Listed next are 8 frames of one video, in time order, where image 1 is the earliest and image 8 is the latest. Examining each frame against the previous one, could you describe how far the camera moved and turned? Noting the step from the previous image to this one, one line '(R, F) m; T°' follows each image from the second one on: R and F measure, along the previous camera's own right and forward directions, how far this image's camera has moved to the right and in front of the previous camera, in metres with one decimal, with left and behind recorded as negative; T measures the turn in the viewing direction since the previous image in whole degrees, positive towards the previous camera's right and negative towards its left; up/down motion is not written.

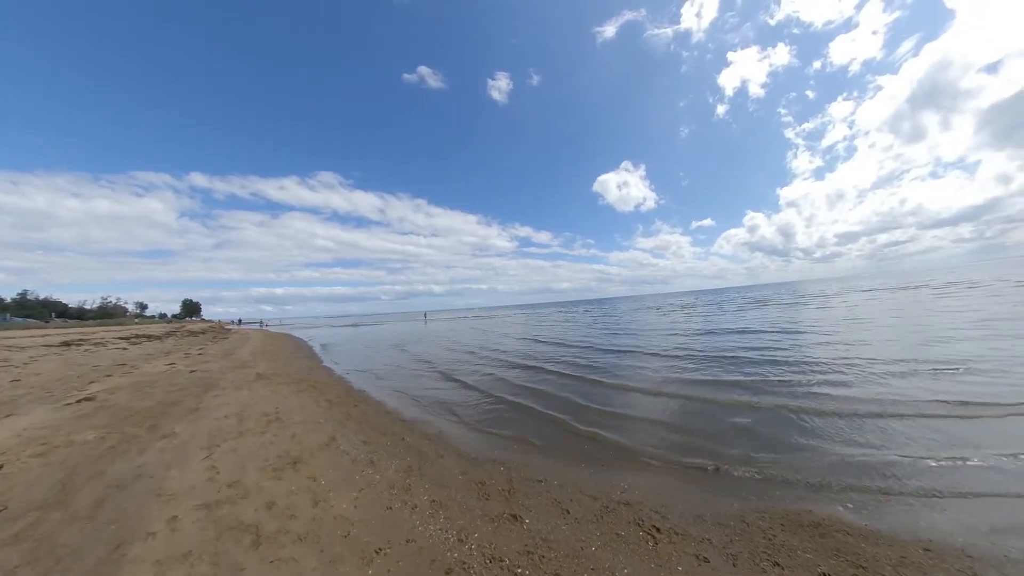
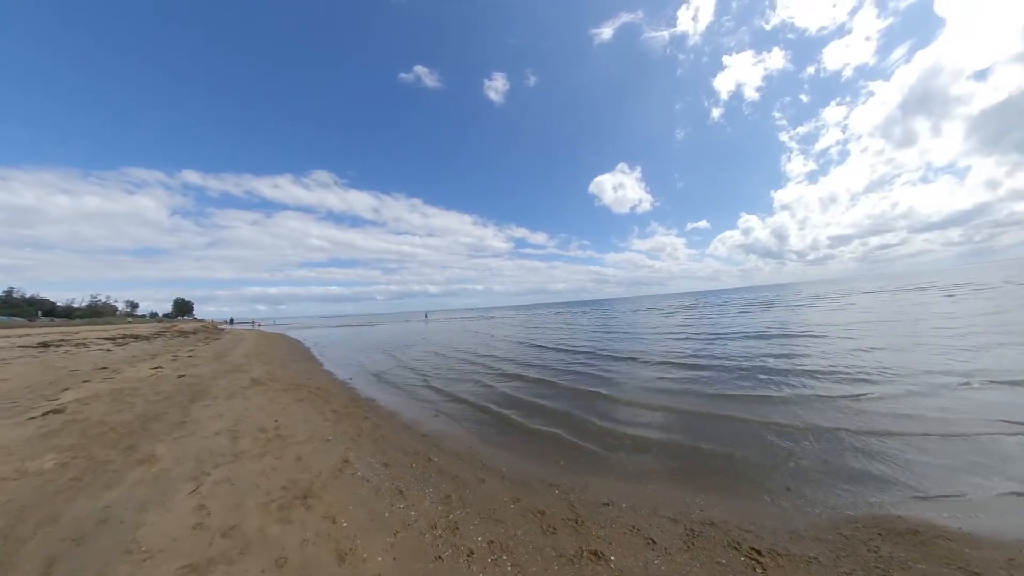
(-0.8, +1.0) m; +1°
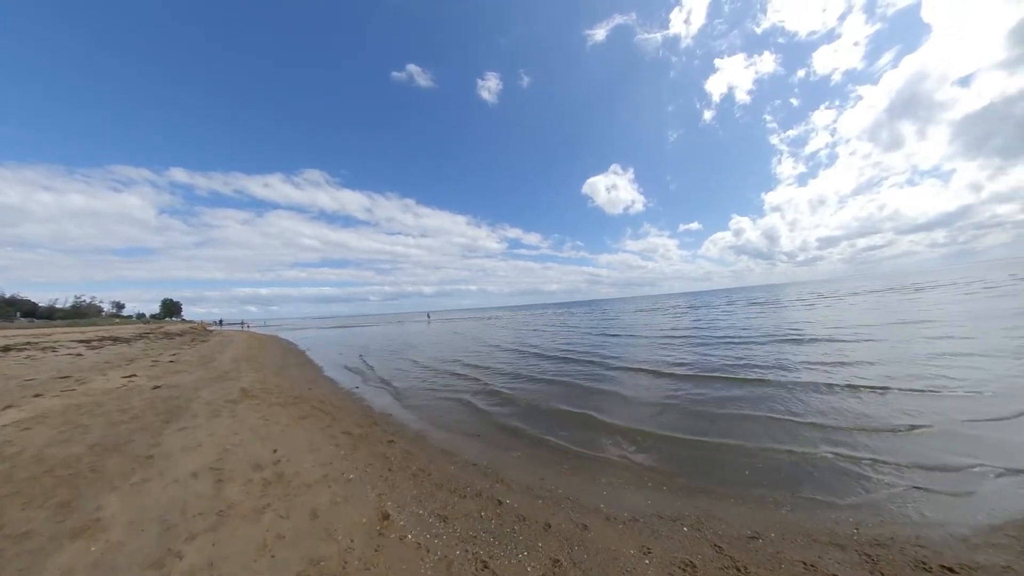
(-1.2, +1.6) m; +1°
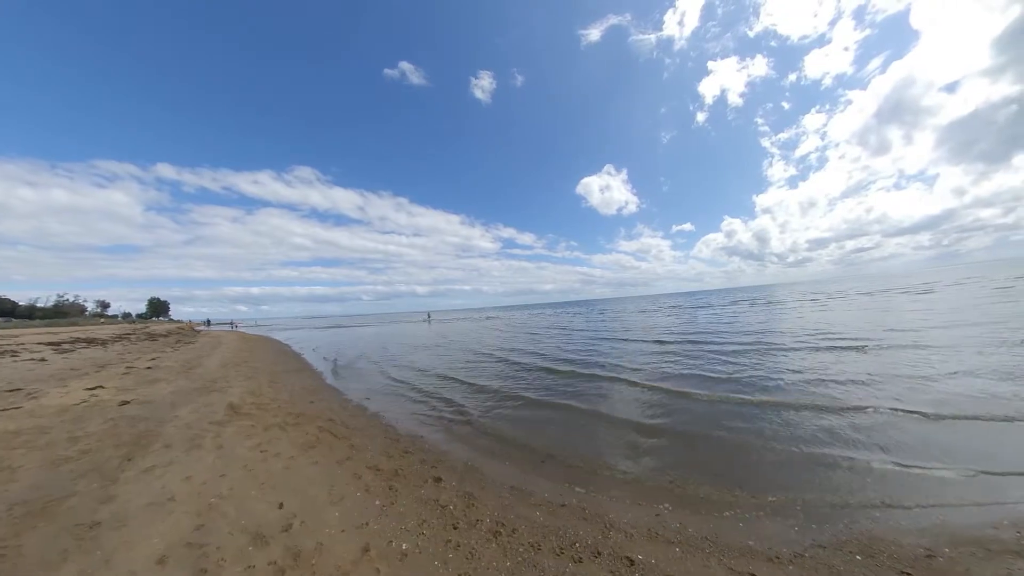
(-1.2, +1.5) m; +1°
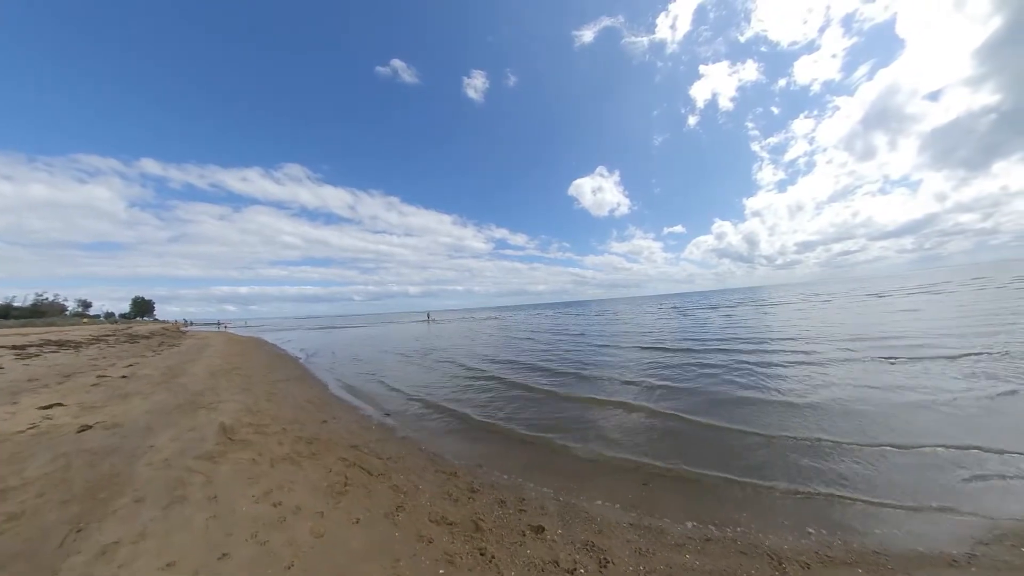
(-1.3, +1.5) m; +1°
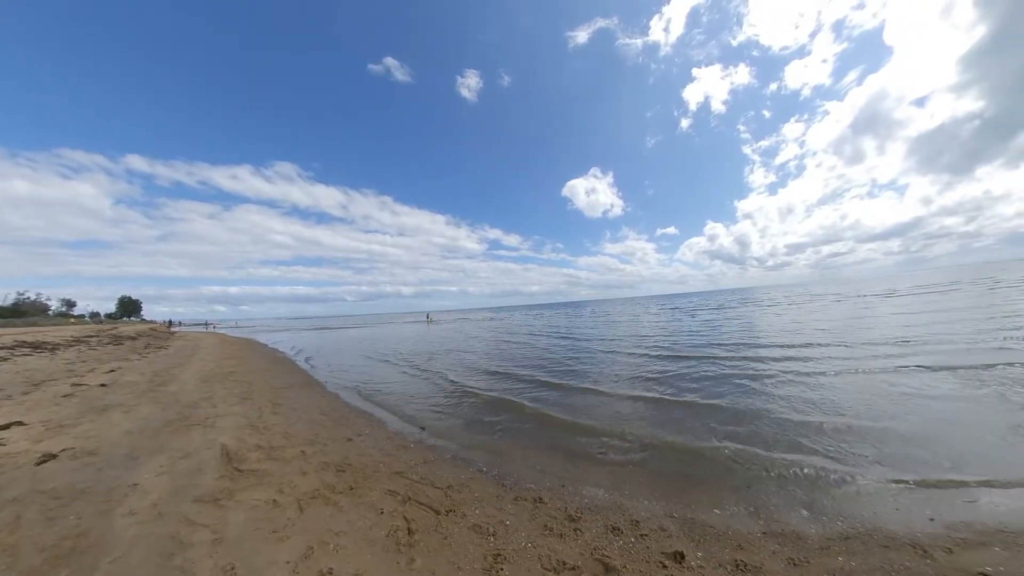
(-1.2, +1.2) m; +1°
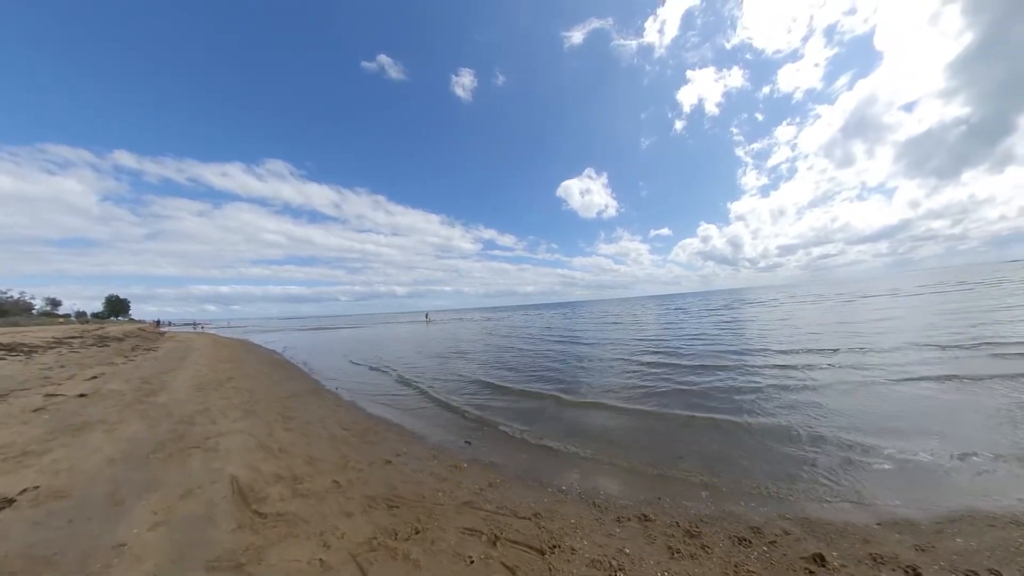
(-1.1, +1.1) m; +1°
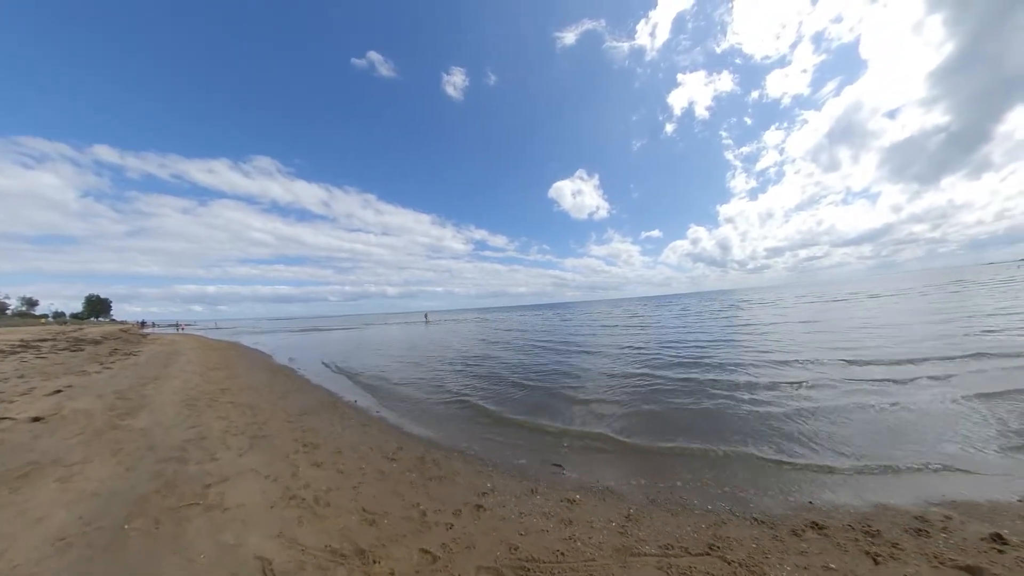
(-1.6, +1.6) m; +1°
